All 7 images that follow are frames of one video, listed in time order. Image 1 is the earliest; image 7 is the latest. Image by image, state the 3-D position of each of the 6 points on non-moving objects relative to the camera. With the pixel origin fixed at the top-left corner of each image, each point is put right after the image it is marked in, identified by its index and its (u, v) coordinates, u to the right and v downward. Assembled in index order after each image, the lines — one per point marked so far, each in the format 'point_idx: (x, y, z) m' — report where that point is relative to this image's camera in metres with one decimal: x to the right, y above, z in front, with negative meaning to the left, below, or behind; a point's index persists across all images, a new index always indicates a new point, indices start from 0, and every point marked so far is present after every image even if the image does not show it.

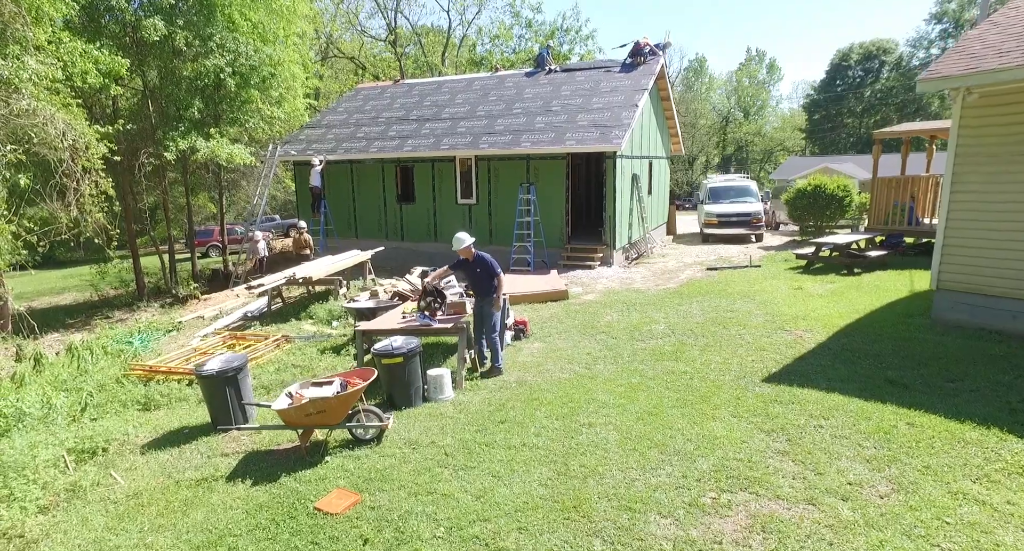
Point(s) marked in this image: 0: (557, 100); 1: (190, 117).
0: (+1.2, +4.5, +15.3) m
1: (-7.8, +3.9, +14.4) m
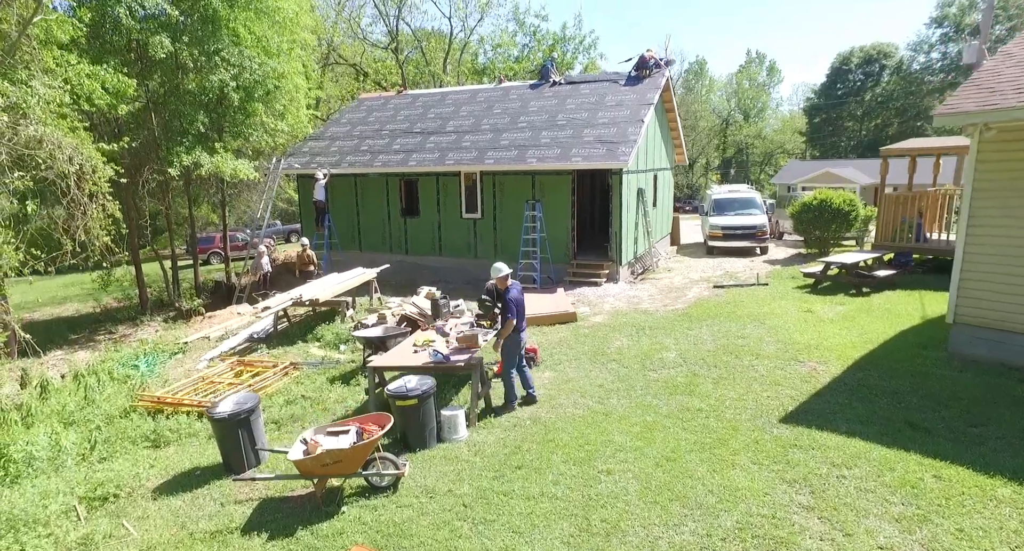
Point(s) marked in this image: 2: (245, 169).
0: (+1.3, +4.1, +15.2) m
1: (-7.7, +3.5, +14.4) m
2: (-6.7, +2.7, +15.0) m
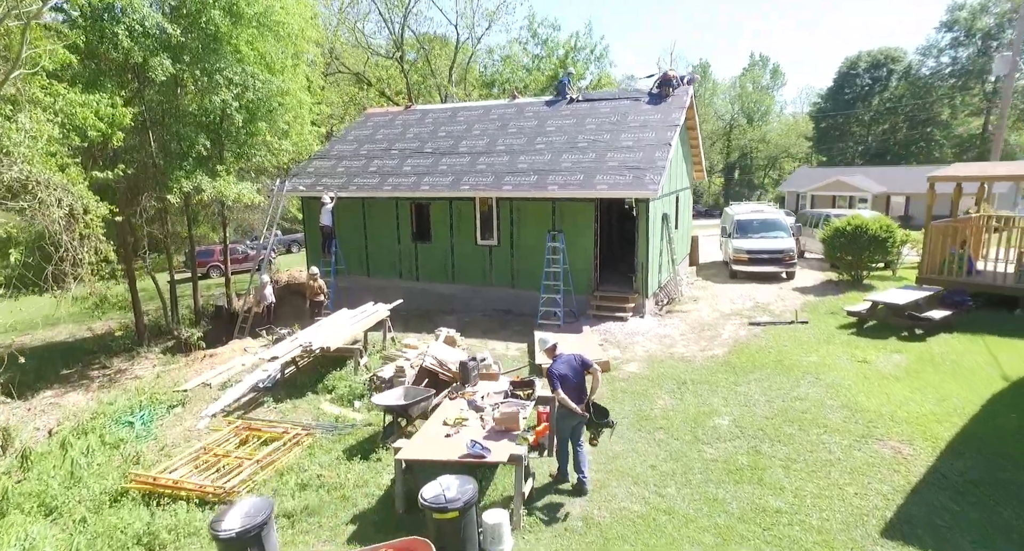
0: (+1.7, +3.4, +14.5) m
1: (-7.2, +2.8, +13.5) m
2: (-6.3, +1.9, +14.2) m
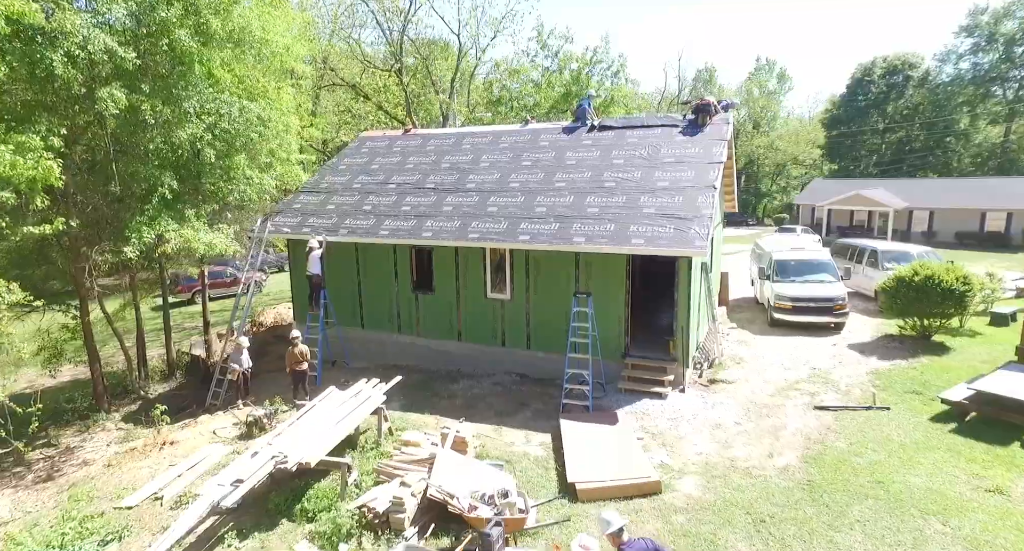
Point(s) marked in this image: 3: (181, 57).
0: (+2.0, +2.2, +12.5) m
1: (-6.9, +1.5, +11.6) m
2: (-6.0, +0.7, +12.2) m
3: (-6.2, +4.1, +11.1) m
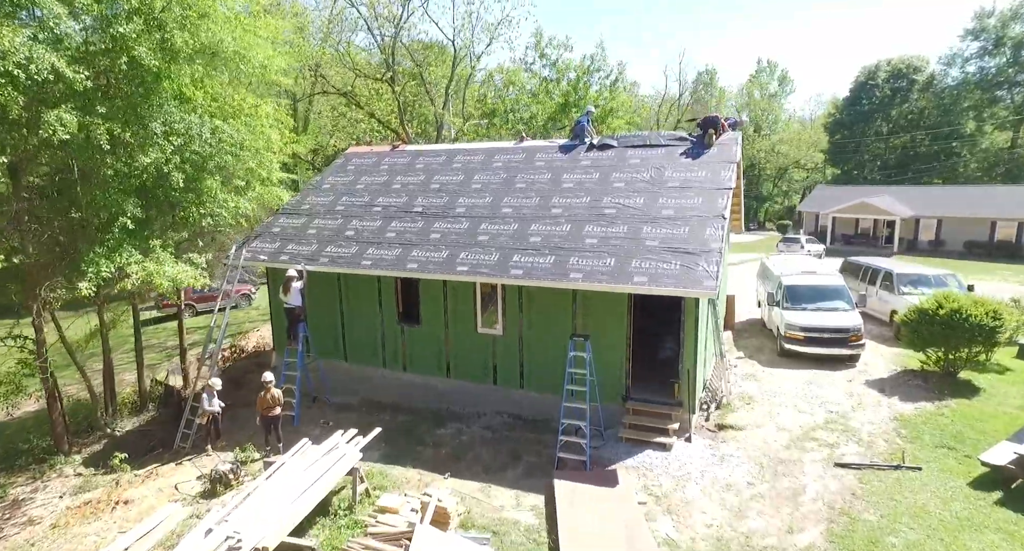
0: (+1.9, +1.5, +11.6) m
1: (-7.1, +0.9, +10.7) m
2: (-6.1, 0.0, +11.3) m
3: (-6.4, +3.4, +10.2) m
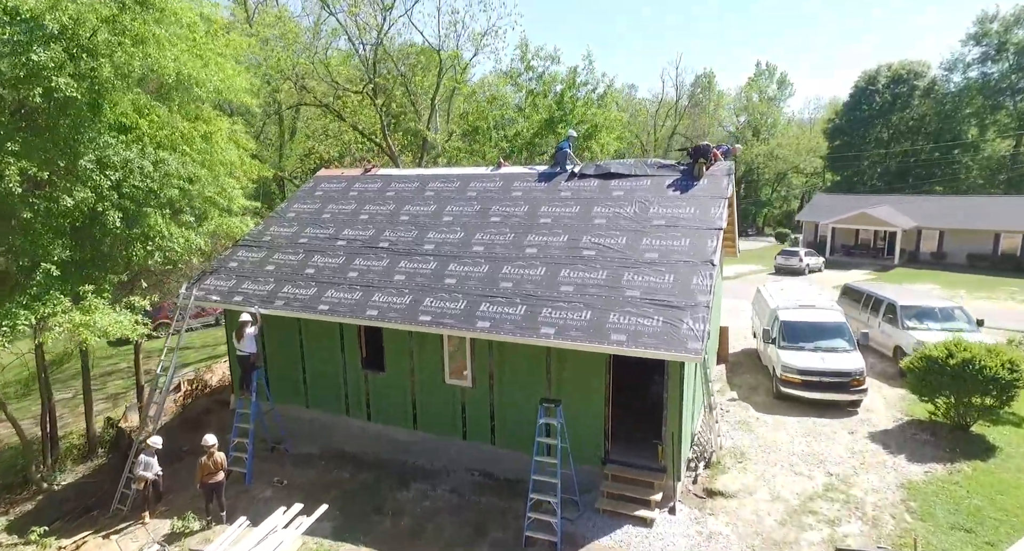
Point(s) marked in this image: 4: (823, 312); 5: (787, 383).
0: (+1.4, +0.7, +10.6) m
1: (-7.6, 0.0, +9.7) m
2: (-6.7, -0.8, +10.3) m
3: (-6.9, +2.6, +9.2) m
4: (+7.3, -0.9, +13.9) m
5: (+6.0, -2.3, +12.9) m
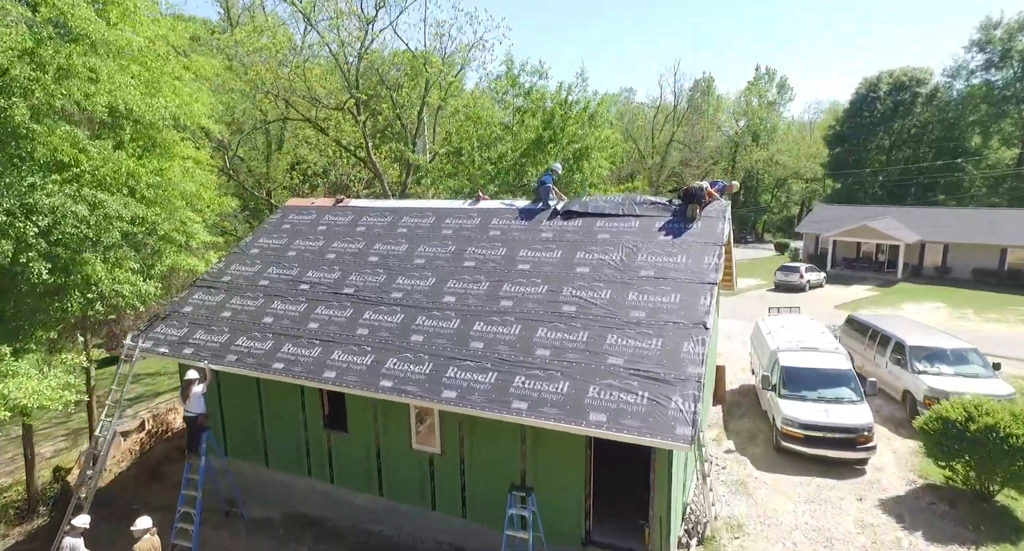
0: (+0.9, -0.2, +9.6) m
1: (-8.0, -0.9, +8.6) m
2: (-7.1, -1.7, +9.3) m
3: (-7.3, +1.7, +8.2) m
4: (+6.9, -1.8, +12.9) m
5: (+5.6, -3.2, +11.9) m
